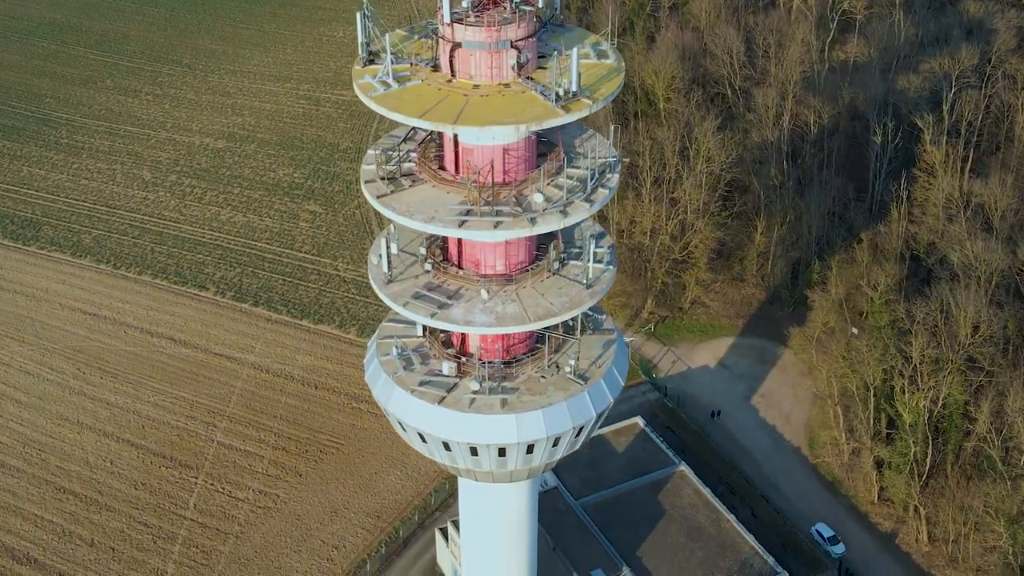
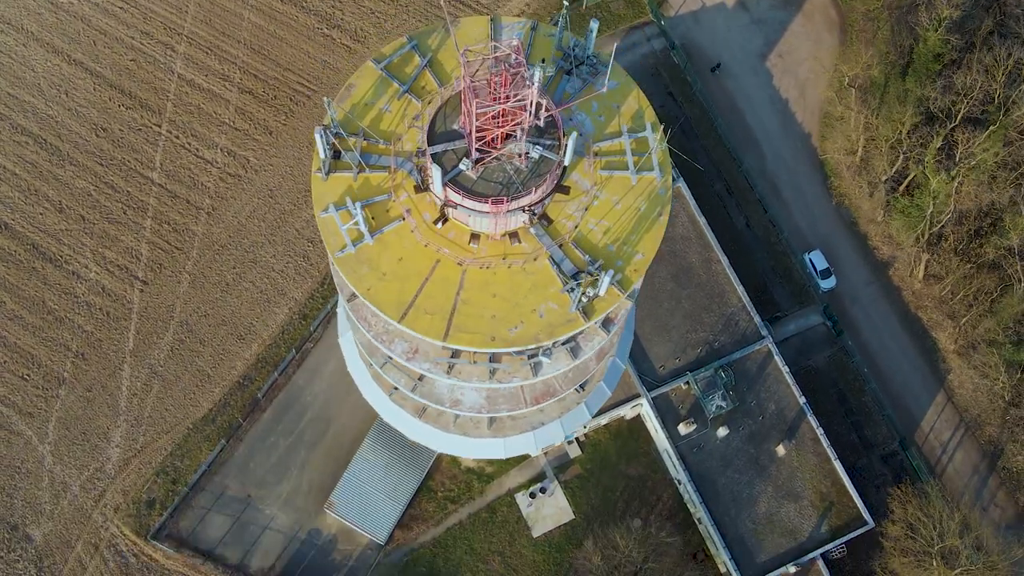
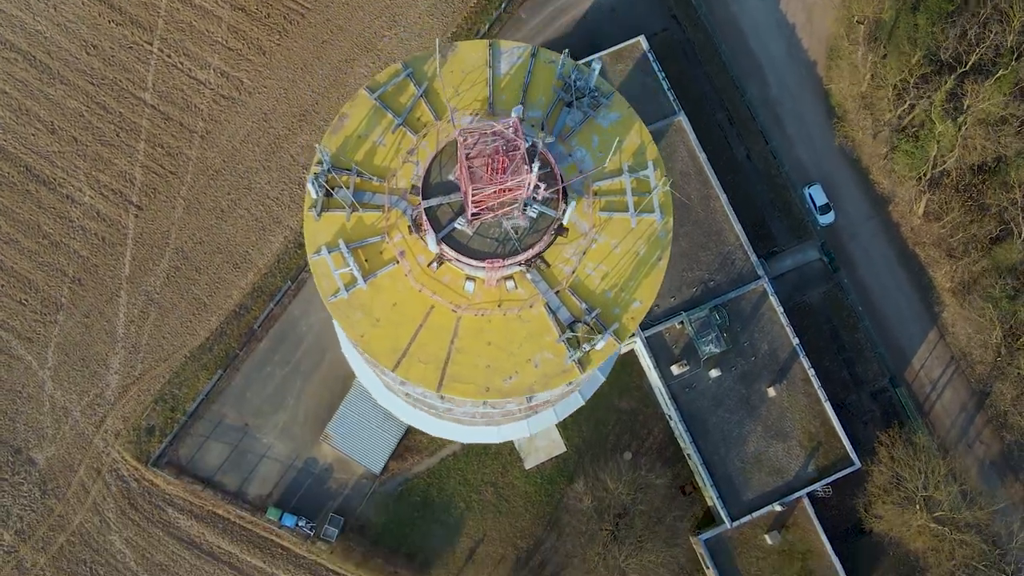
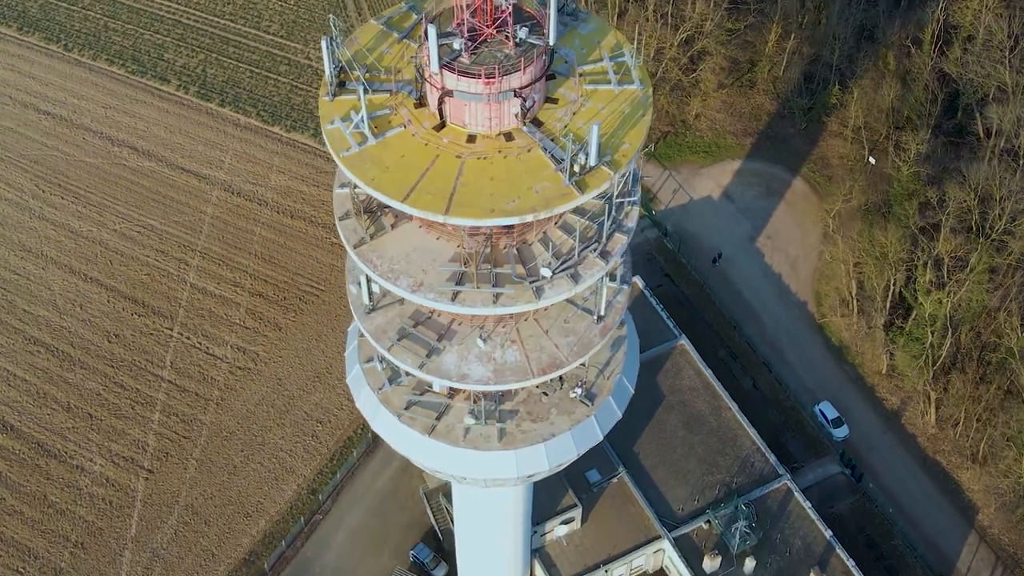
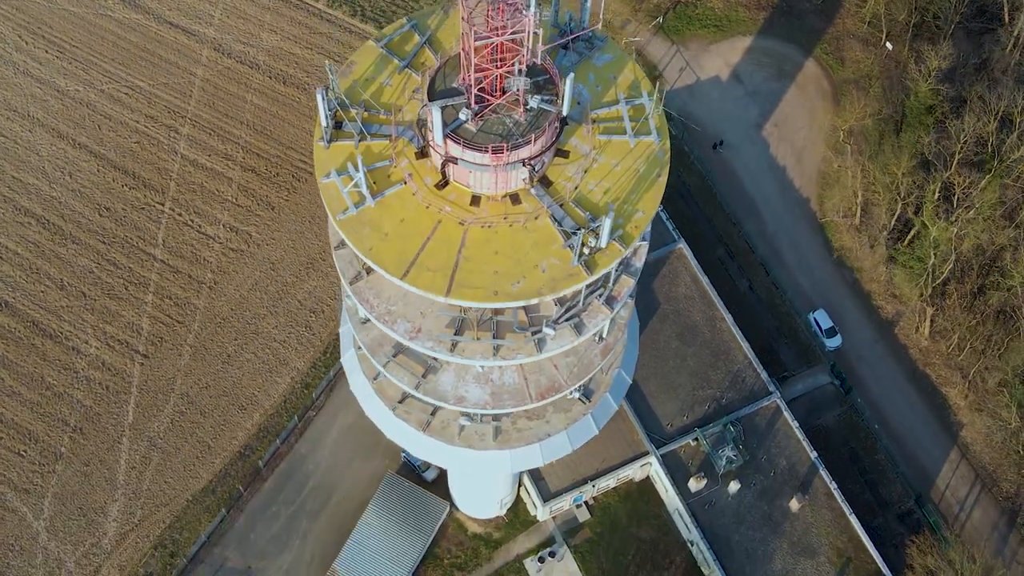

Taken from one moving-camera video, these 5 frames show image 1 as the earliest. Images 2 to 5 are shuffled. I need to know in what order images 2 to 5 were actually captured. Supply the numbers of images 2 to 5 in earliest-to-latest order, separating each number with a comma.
4, 5, 2, 3
